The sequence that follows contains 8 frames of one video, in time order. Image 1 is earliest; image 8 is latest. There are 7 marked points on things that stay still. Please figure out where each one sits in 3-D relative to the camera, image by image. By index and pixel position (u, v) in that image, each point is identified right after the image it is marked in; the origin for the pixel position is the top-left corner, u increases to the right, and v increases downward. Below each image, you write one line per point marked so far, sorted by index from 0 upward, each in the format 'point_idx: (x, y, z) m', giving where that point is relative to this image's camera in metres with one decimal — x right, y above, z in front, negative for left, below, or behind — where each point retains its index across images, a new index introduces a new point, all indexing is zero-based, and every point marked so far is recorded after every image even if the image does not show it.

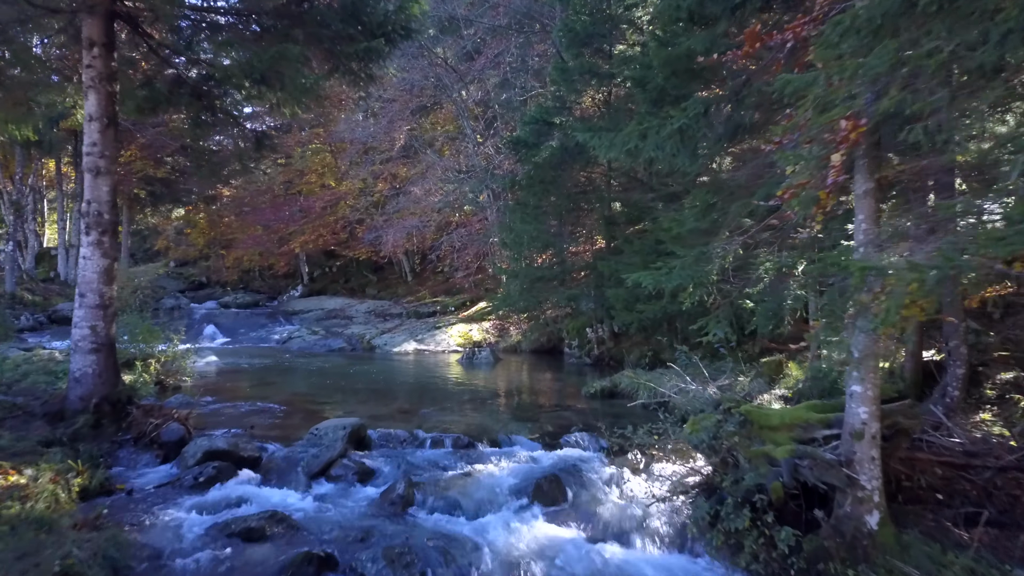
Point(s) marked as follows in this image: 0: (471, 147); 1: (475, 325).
0: (-1.0, +3.4, +19.5) m
1: (-0.8, -0.8, +18.1) m
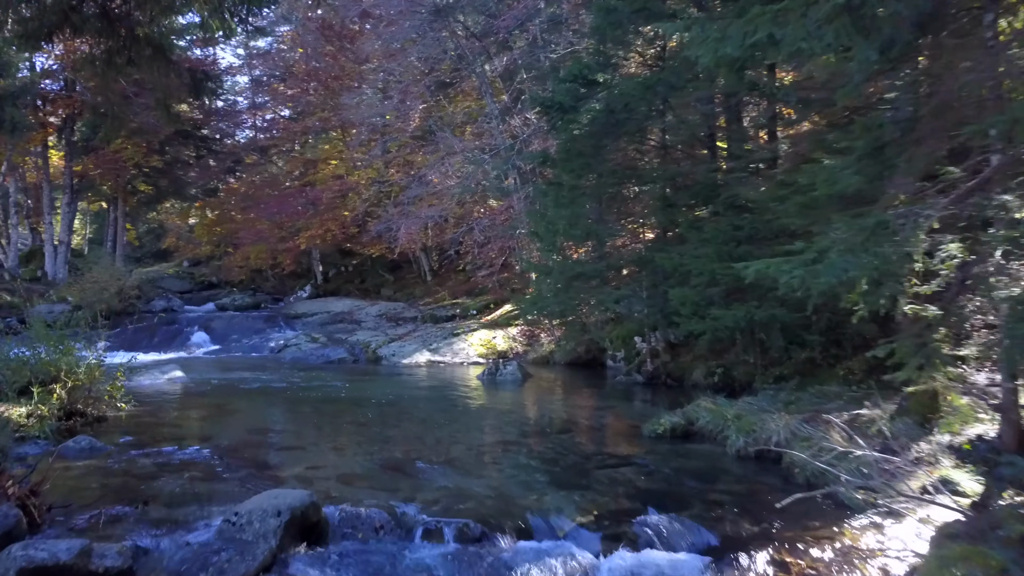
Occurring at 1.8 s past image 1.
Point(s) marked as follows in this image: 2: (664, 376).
0: (-0.4, +3.4, +16.8) m
1: (-0.2, -0.8, +15.4) m
2: (+2.2, -1.3, +11.8) m
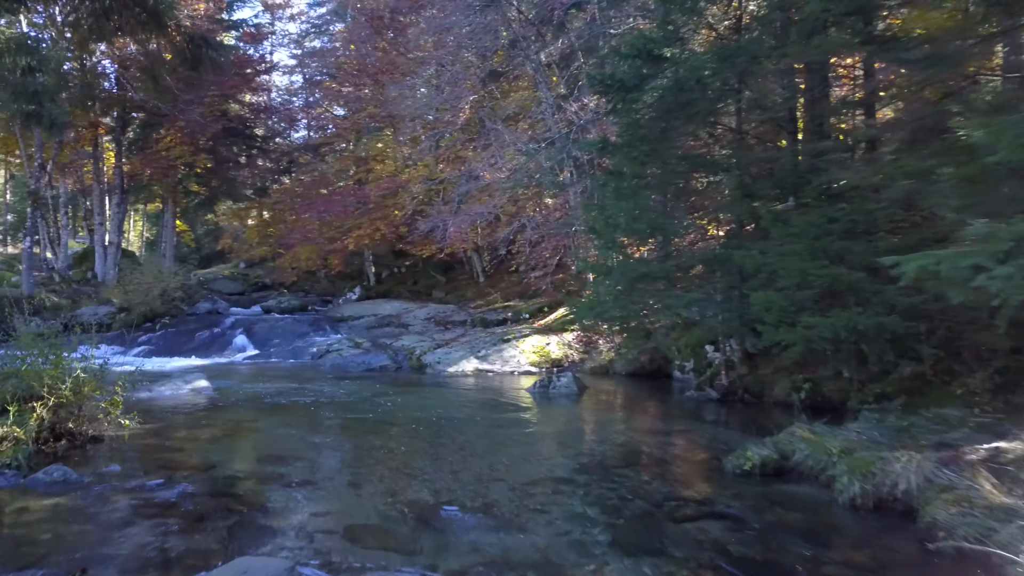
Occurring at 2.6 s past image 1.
0: (+0.7, +3.4, +15.5) m
1: (+0.7, -0.9, +14.1) m
2: (+3.0, -1.3, +10.4) m
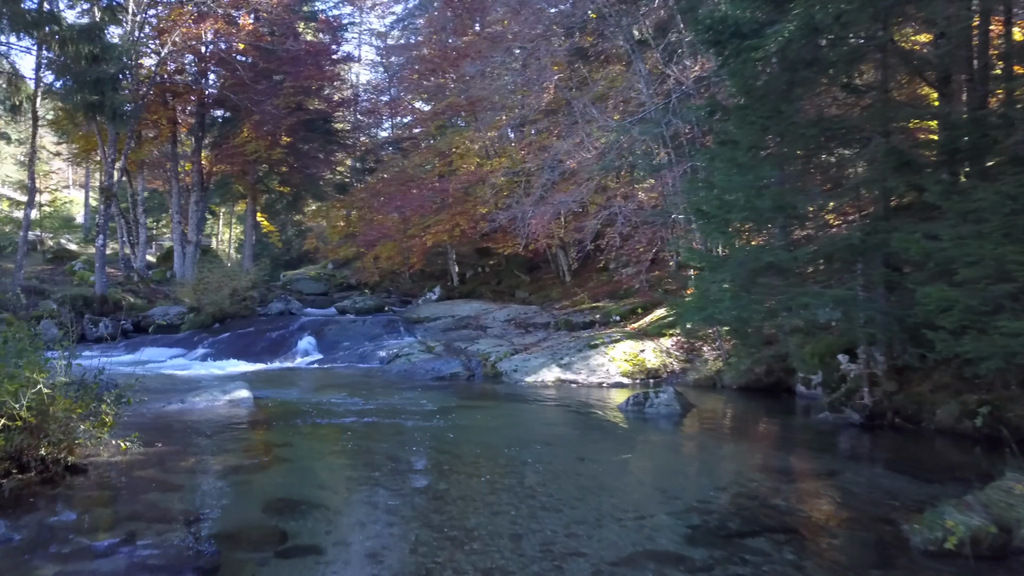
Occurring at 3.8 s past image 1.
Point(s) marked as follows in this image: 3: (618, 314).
0: (+2.2, +3.4, +13.7) m
1: (+2.1, -0.8, +12.3) m
2: (+3.9, -1.3, +8.3) m
3: (+2.0, -0.5, +15.0) m
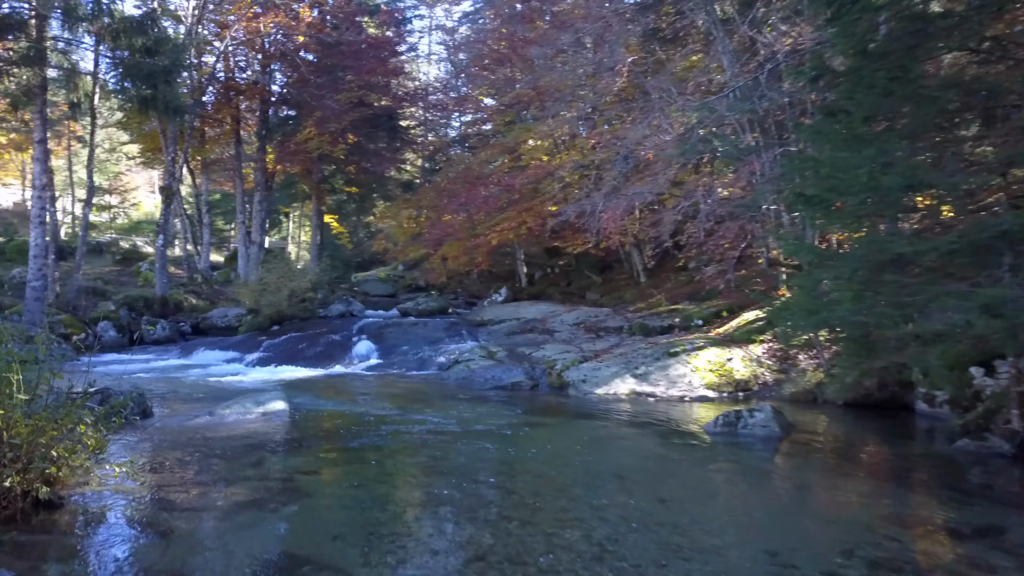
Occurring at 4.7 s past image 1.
0: (+3.3, +3.4, +12.2) m
1: (+3.0, -0.8, +10.9) m
2: (+4.4, -1.3, +6.7) m
3: (+3.2, -0.5, +13.5) m
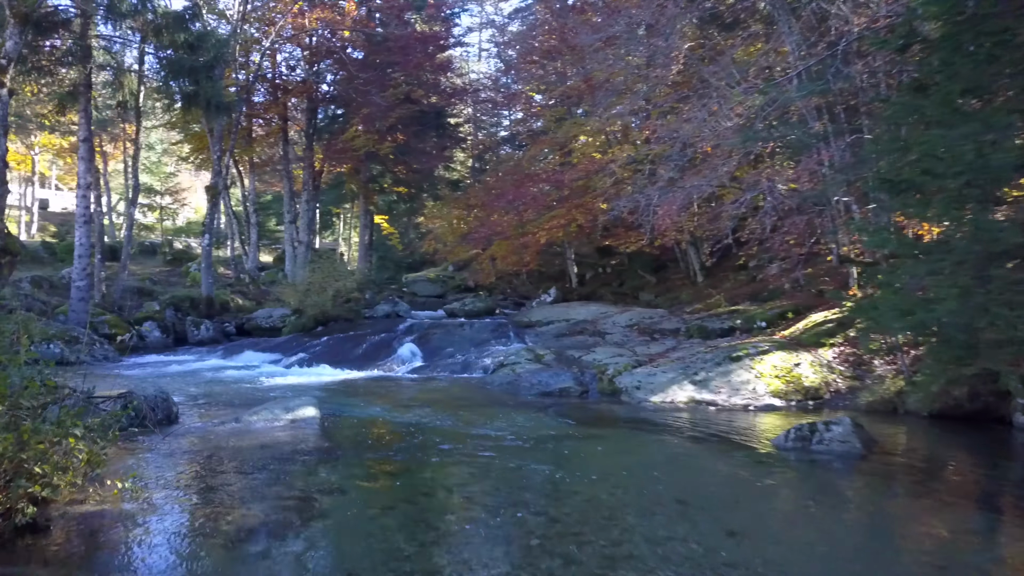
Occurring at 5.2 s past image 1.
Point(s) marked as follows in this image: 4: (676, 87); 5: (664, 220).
0: (+4.0, +3.4, +11.3) m
1: (+3.6, -0.8, +10.0) m
2: (+4.8, -1.3, +5.8) m
3: (+4.0, -0.5, +12.6) m
4: (+3.2, +3.9, +15.7) m
5: (+2.8, +1.2, +14.7) m
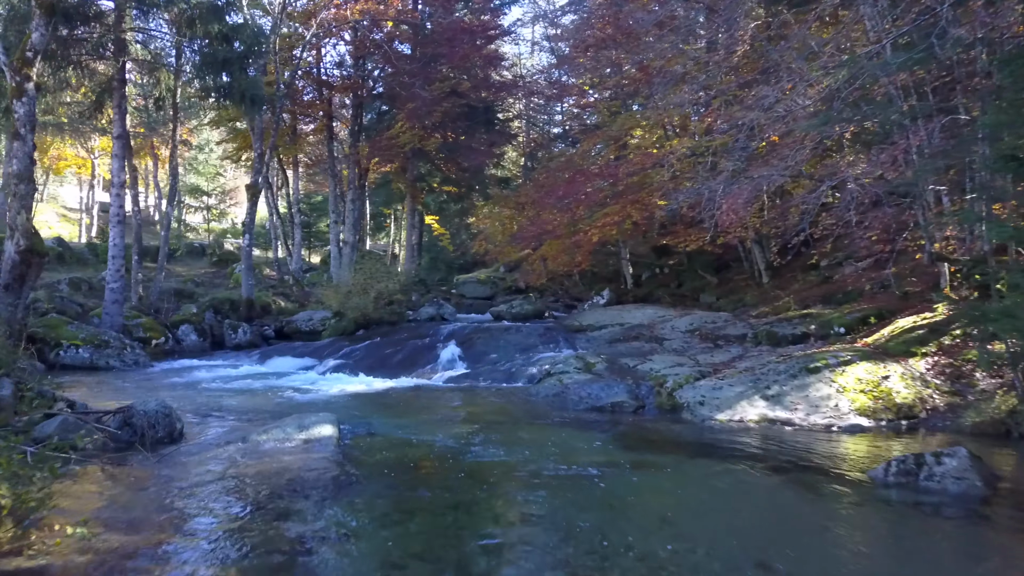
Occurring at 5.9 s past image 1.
0: (+4.6, +3.4, +10.1) m
1: (+4.1, -0.9, +8.7) m
2: (+5.0, -1.3, +4.4) m
3: (+4.6, -0.5, +11.3) m
4: (+4.1, +3.9, +14.4) m
5: (+3.6, +1.2, +13.4) m
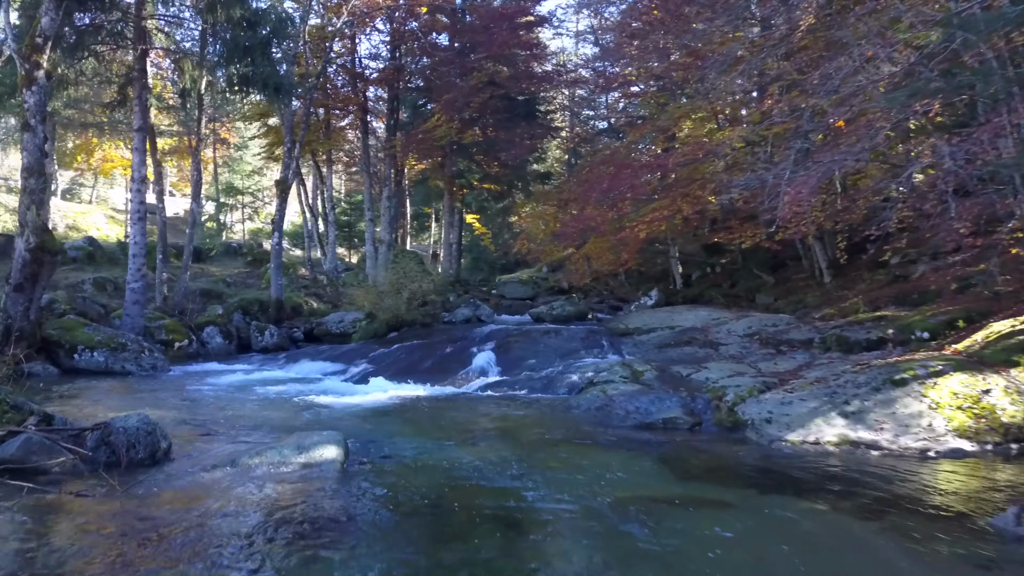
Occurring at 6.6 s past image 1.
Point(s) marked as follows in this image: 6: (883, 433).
0: (+5.0, +3.4, +8.8) m
1: (+4.5, -0.8, +7.4) m
2: (+5.1, -1.3, +3.1) m
3: (+5.1, -0.5, +10.0) m
4: (+4.7, +3.9, +13.2) m
5: (+4.2, +1.2, +12.2) m
6: (+3.2, -1.2, +6.9) m
